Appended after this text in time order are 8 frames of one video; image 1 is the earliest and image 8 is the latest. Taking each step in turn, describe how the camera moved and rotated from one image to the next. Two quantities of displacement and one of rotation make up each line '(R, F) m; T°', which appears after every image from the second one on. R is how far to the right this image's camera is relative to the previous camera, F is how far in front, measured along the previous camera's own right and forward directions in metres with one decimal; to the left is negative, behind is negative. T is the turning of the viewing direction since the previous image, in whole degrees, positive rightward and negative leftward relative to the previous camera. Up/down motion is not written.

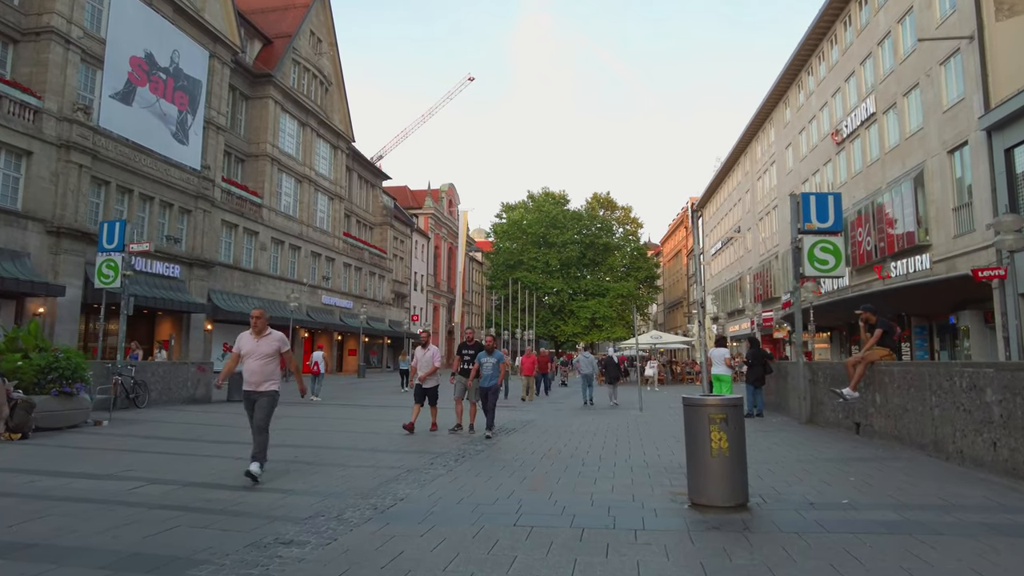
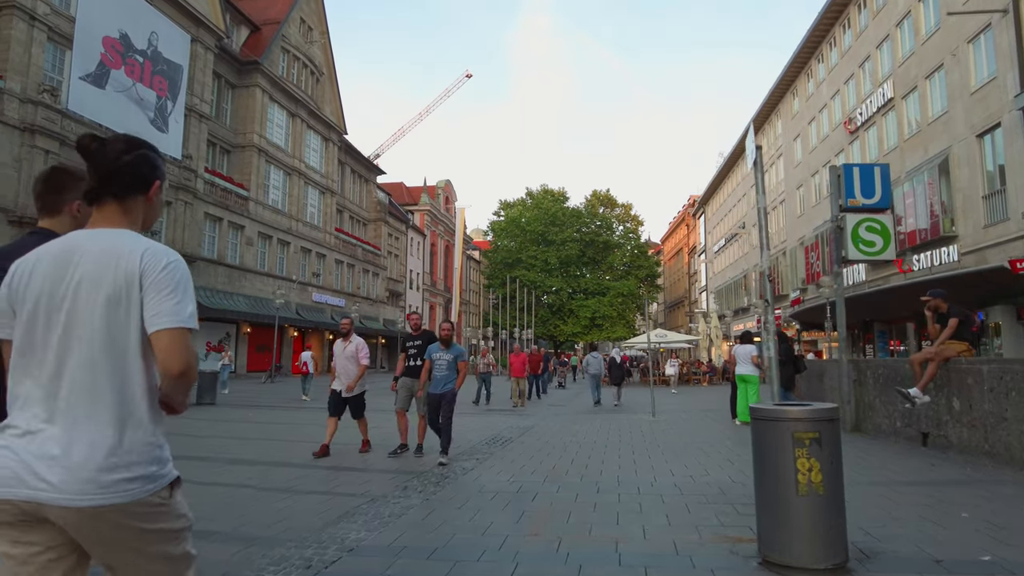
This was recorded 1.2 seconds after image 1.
(0.0, +1.6) m; 0°
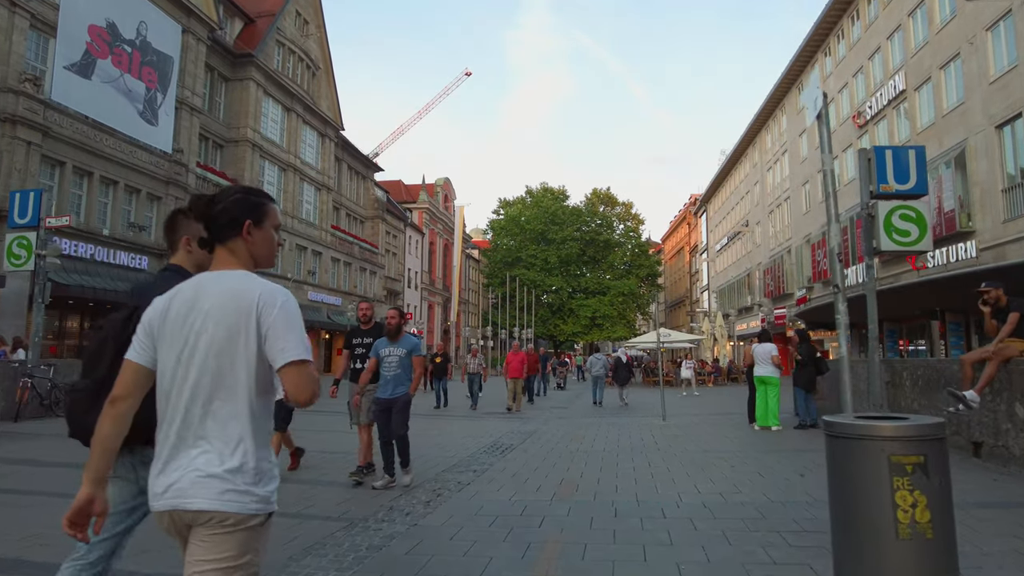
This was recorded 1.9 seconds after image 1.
(0.0, +0.8) m; 0°
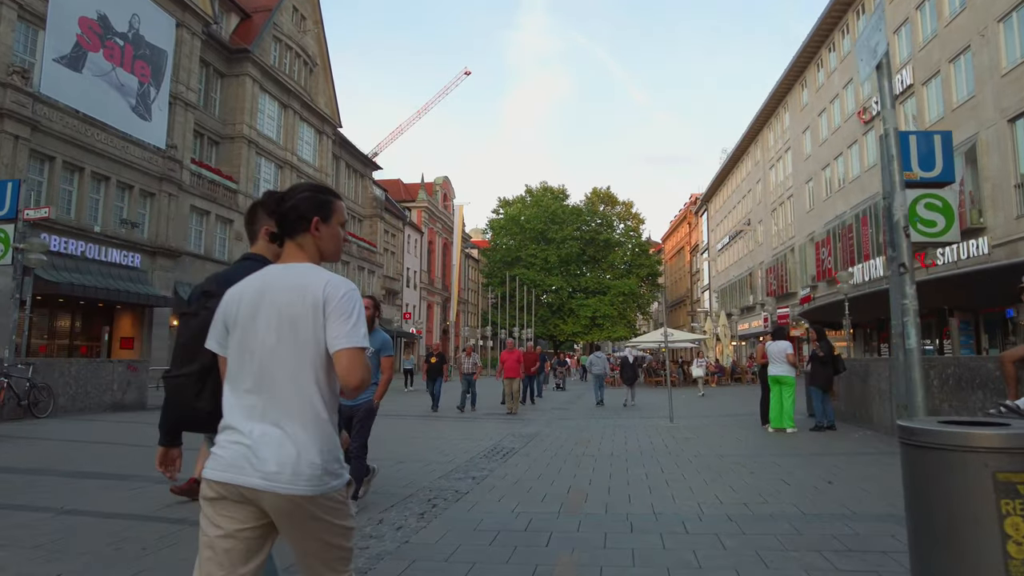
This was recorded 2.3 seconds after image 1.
(0.0, +0.5) m; 0°
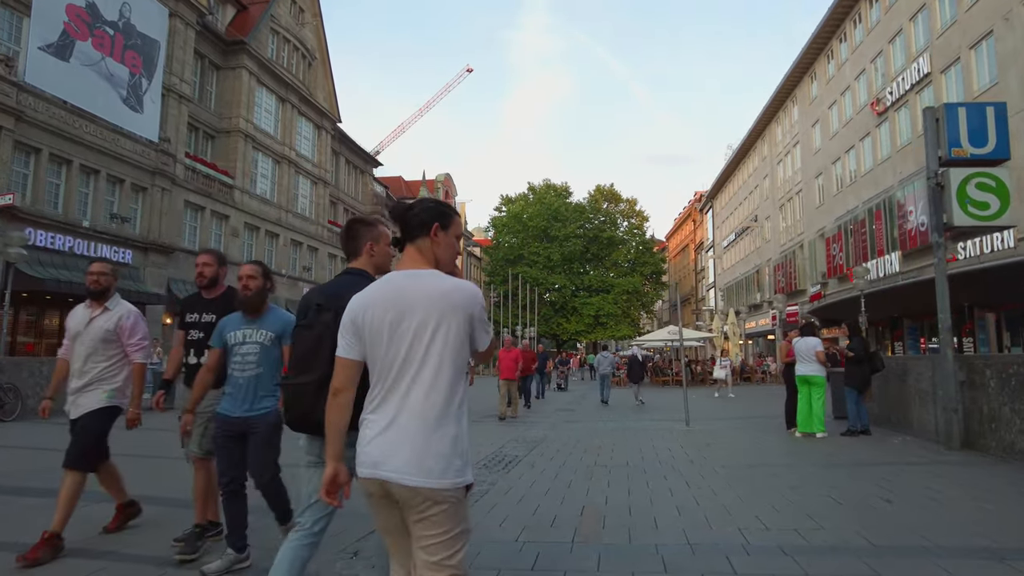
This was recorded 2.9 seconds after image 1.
(0.0, +0.9) m; 0°
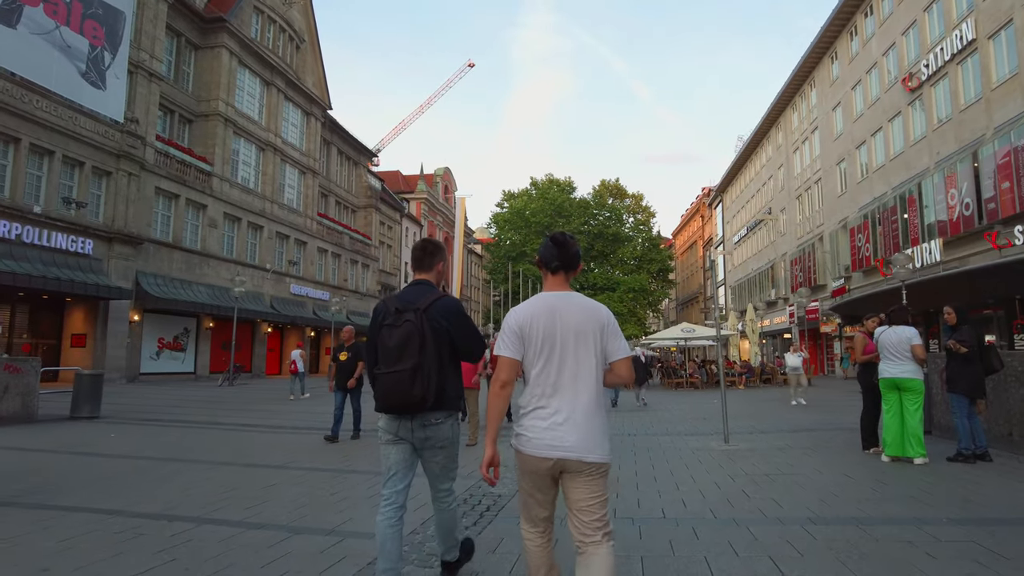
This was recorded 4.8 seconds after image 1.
(+0.2, +2.5) m; 0°
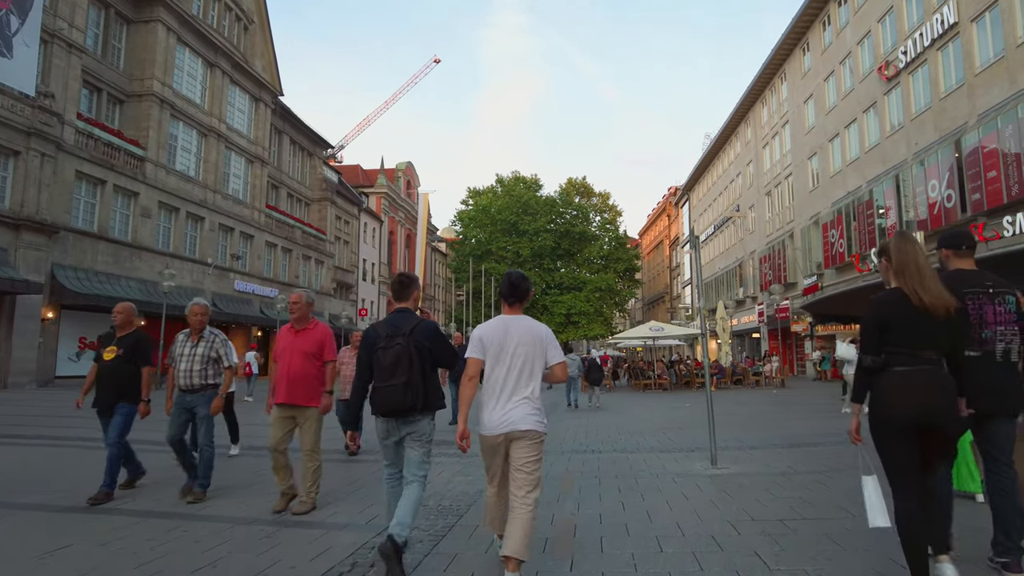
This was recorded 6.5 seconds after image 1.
(+0.4, +1.9) m; +3°
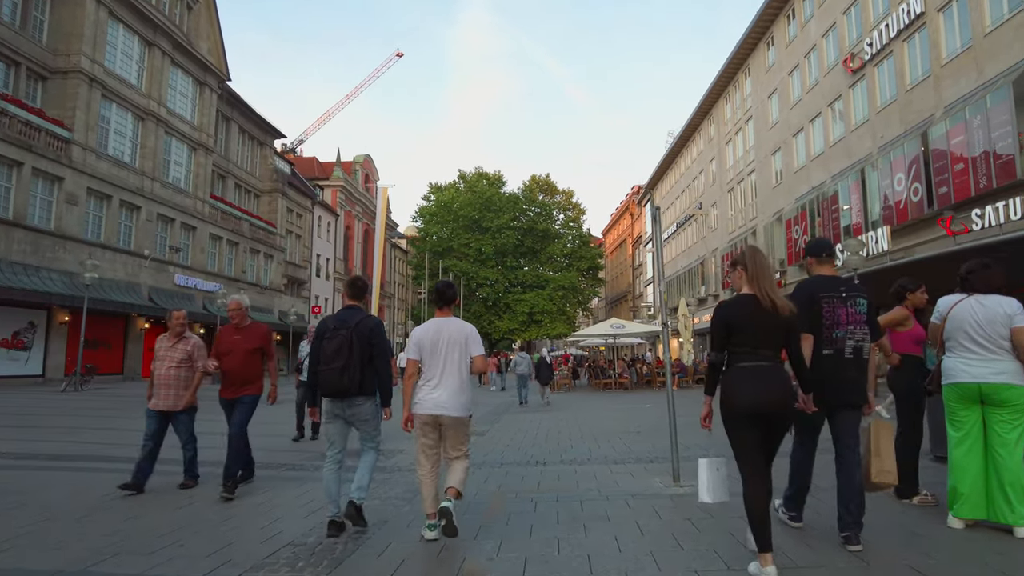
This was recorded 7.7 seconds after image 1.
(+0.4, +1.3) m; +3°
